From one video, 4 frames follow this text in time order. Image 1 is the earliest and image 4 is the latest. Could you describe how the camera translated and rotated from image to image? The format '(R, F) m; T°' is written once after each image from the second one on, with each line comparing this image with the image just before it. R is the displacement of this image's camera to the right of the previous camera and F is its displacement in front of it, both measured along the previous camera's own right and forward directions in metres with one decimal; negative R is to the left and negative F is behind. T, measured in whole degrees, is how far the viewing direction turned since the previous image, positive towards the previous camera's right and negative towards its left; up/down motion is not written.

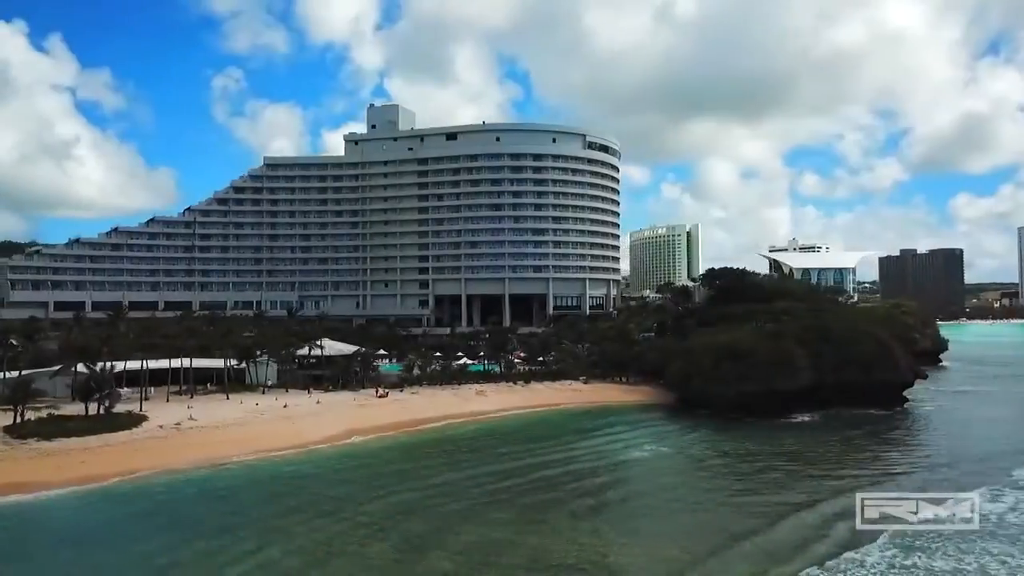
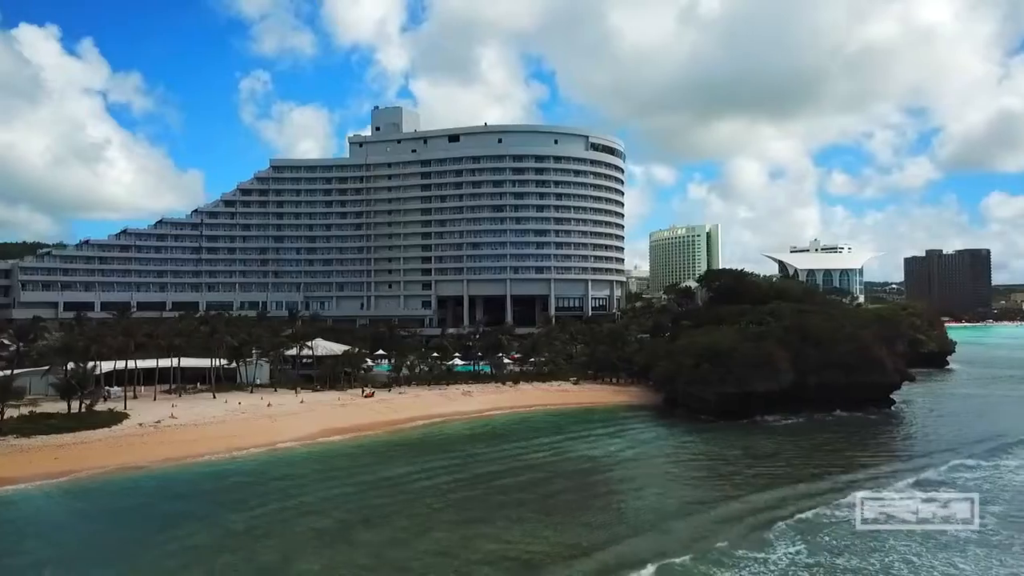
(+2.5, -0.6) m; -1°
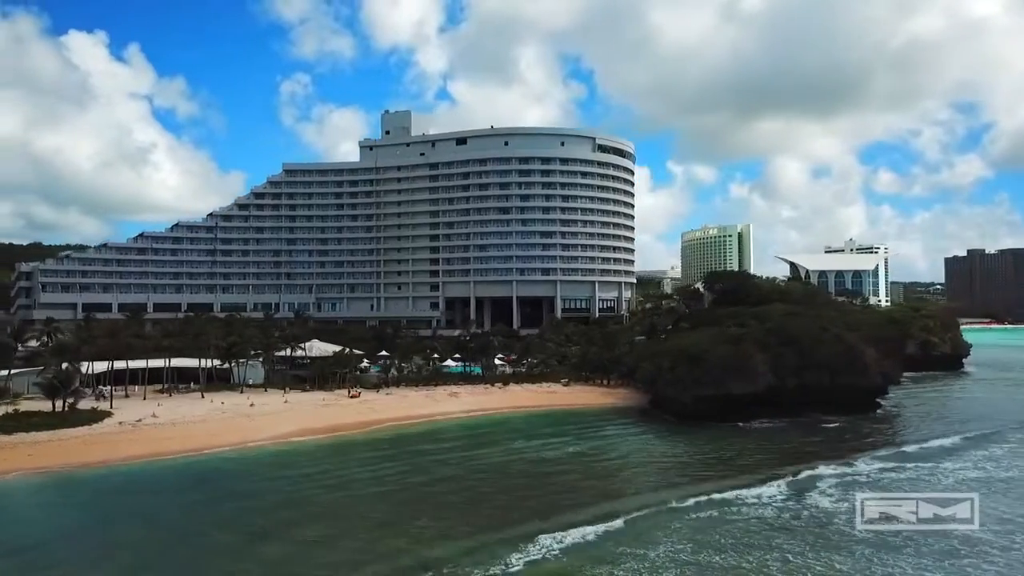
(+3.5, -0.8) m; -2°
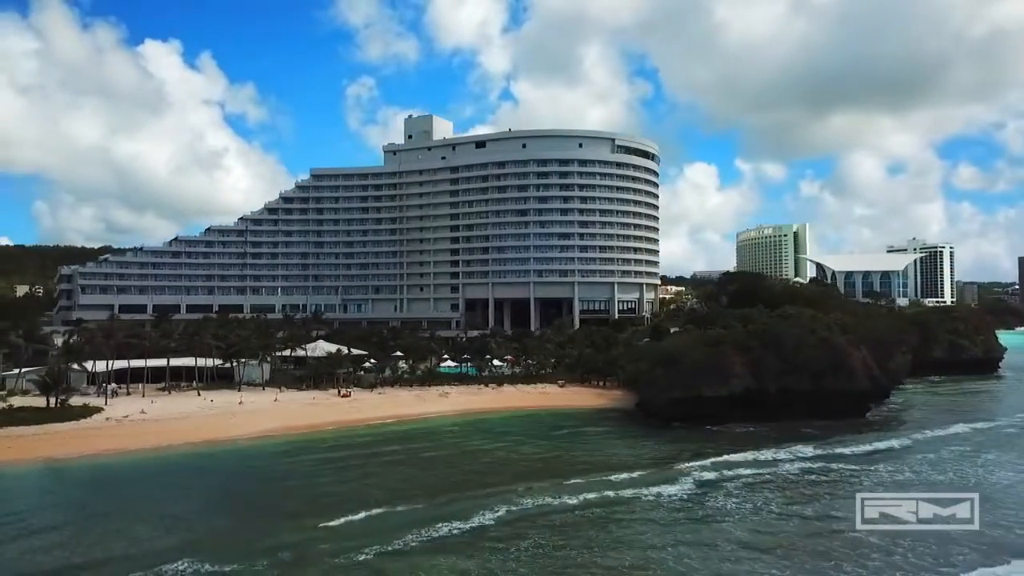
(+4.9, -0.9) m; -4°
